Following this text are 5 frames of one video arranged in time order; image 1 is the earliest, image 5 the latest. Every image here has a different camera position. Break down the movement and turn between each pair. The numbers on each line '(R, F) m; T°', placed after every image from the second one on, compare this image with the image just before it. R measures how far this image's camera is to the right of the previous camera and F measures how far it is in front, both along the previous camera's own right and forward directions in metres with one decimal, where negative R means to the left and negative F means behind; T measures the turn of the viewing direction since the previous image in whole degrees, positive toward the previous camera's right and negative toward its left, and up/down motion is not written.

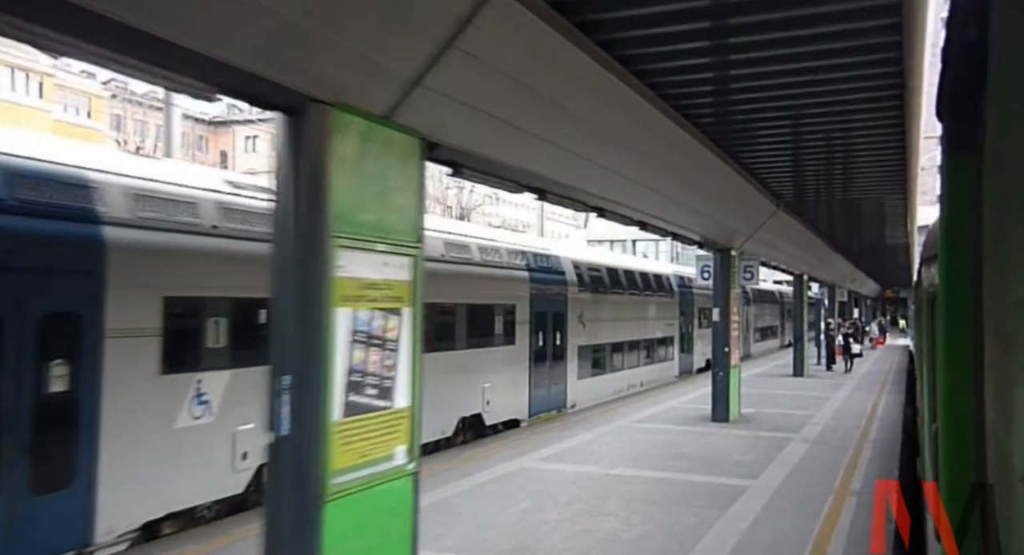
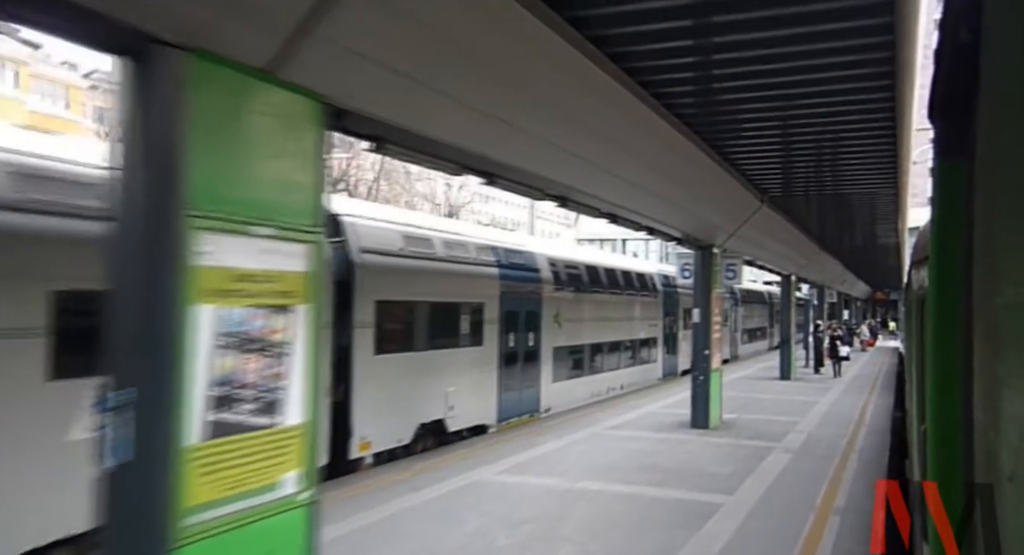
(+0.3, +0.7) m; +1°
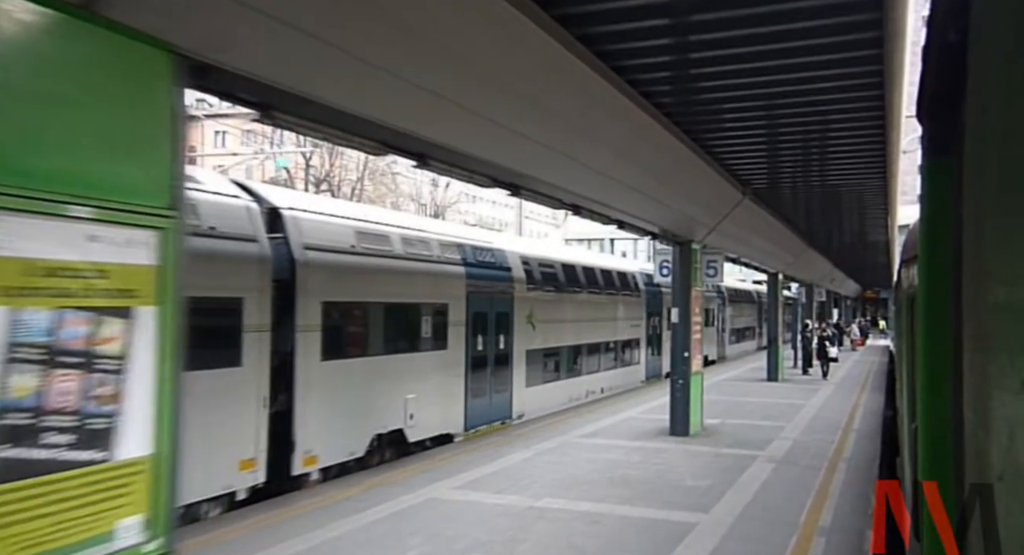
(+0.3, +0.7) m; +1°
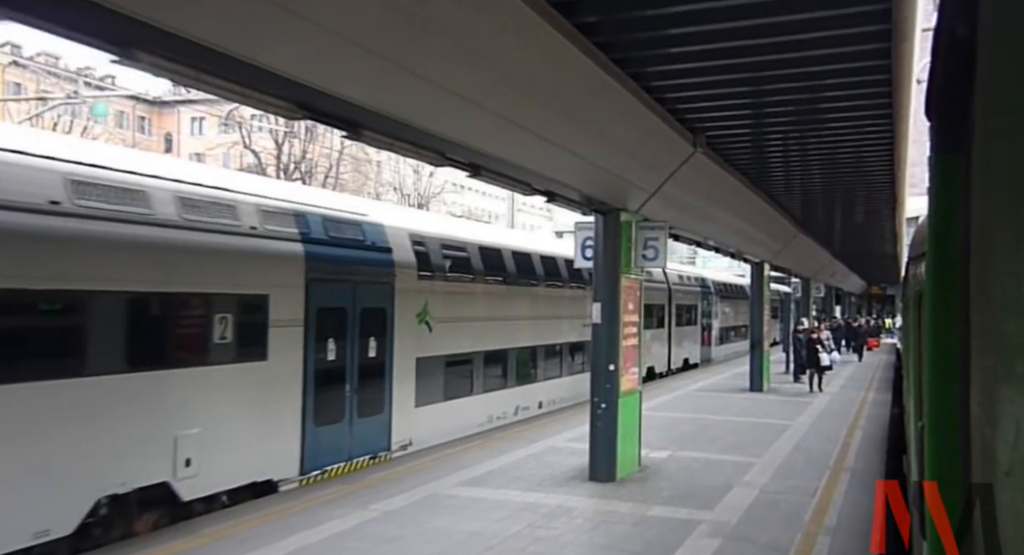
(+1.4, +3.2) m; 0°
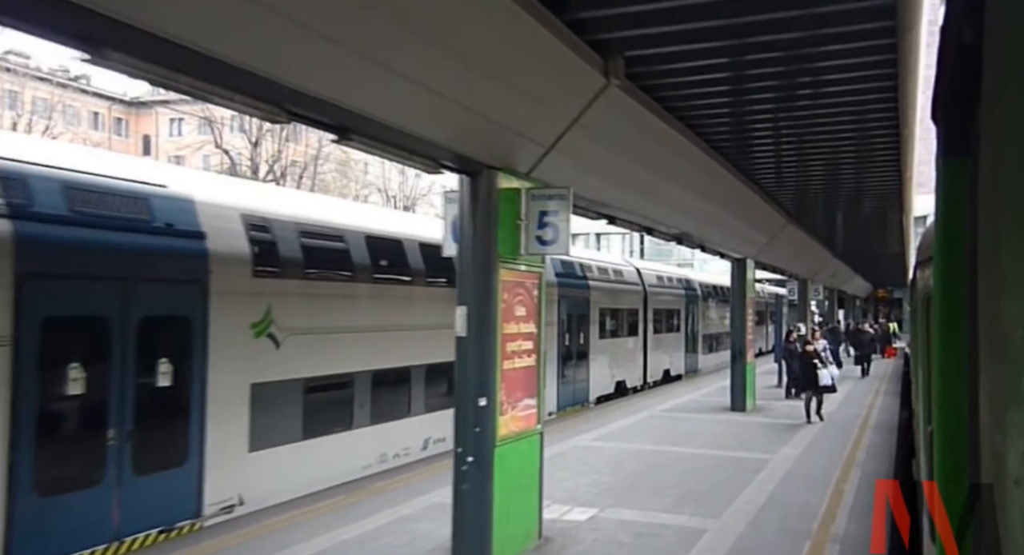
(+1.2, +2.7) m; 0°
